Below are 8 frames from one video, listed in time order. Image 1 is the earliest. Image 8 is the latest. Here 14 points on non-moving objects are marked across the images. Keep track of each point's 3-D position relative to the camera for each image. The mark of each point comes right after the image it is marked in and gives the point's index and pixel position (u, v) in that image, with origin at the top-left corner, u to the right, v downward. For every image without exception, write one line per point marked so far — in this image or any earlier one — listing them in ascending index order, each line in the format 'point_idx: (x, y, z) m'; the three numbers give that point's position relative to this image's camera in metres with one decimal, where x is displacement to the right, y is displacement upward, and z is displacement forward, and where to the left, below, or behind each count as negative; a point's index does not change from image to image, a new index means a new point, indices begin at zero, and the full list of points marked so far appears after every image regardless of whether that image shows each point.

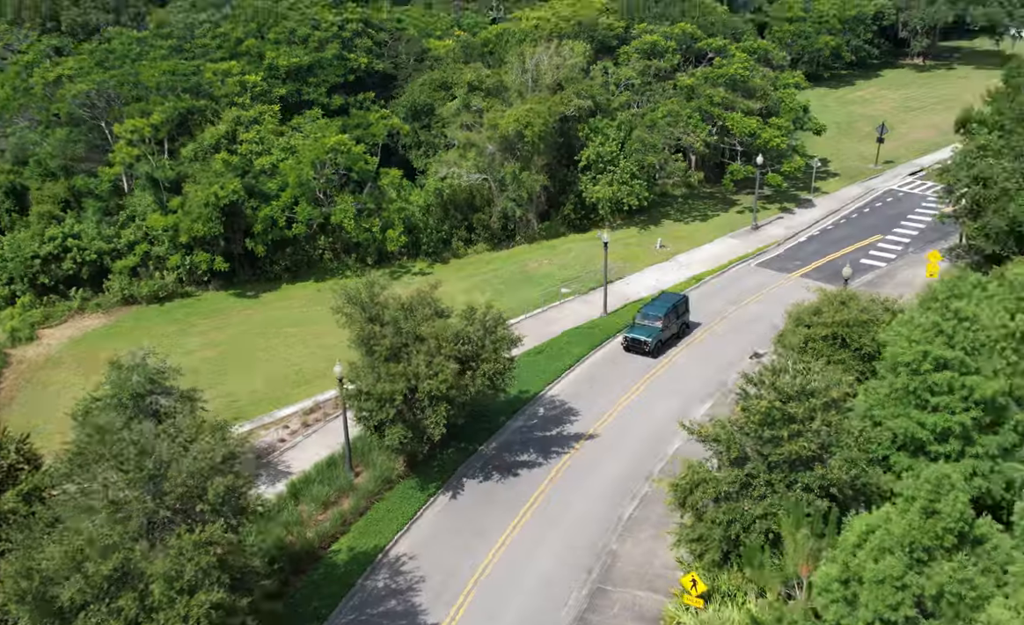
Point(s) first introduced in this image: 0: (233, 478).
0: (-4.8, -2.8, +13.8) m
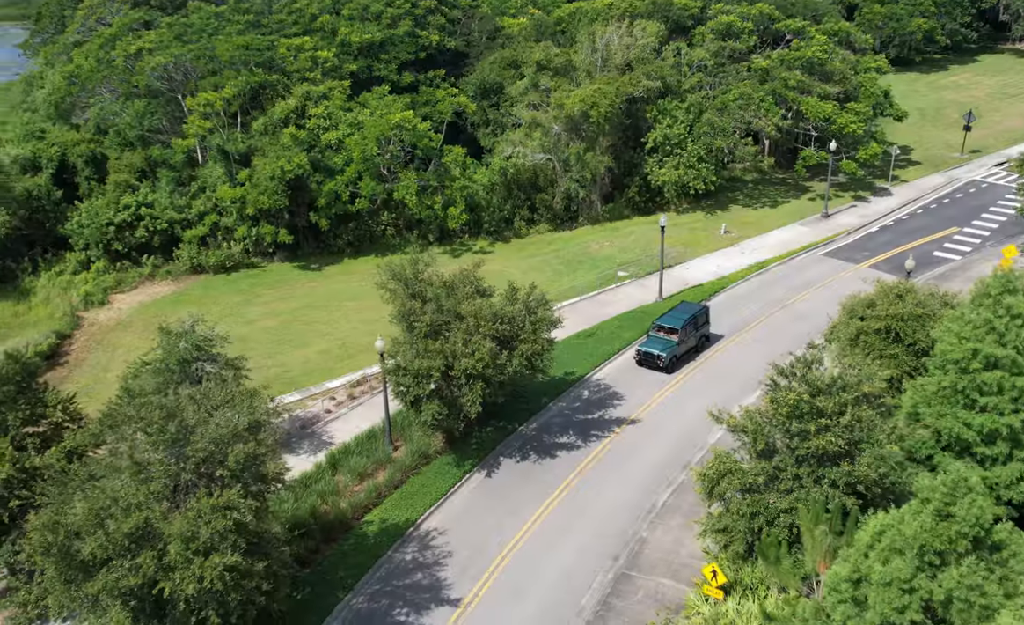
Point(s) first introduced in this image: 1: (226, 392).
0: (-4.4, -2.3, +14.0) m
1: (-5.5, -1.6, +16.4) m
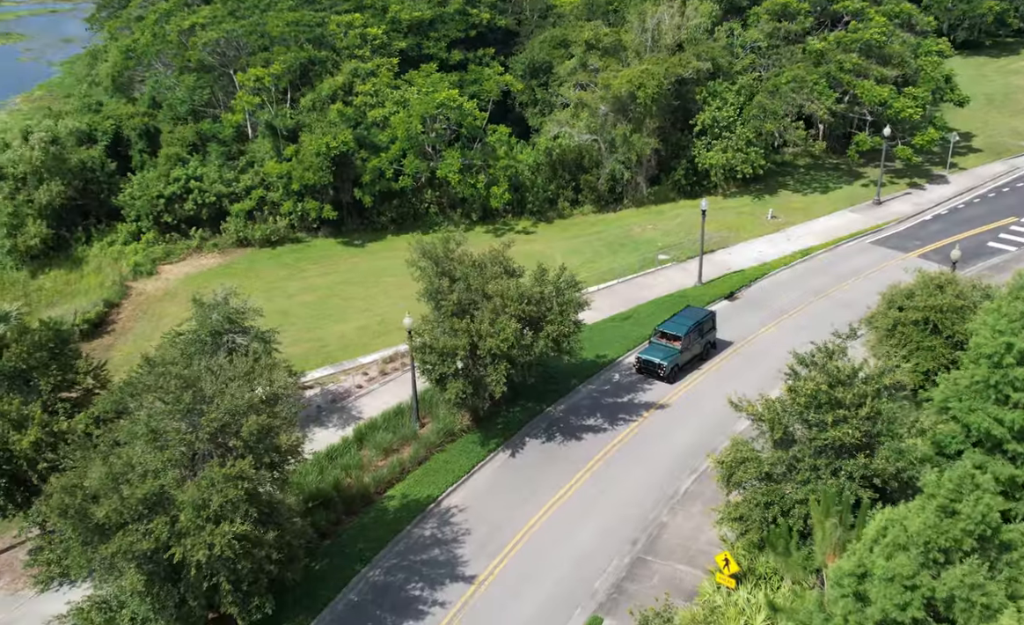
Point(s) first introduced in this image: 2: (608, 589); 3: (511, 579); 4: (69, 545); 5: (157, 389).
0: (-4.2, -1.8, +14.2) m
1: (-5.2, -1.0, +16.6) m
2: (+2.0, -5.9, +17.8) m
3: (-0.1, -5.9, +18.3) m
4: (-7.0, -3.7, +13.1) m
5: (-6.1, -1.3, +14.2) m
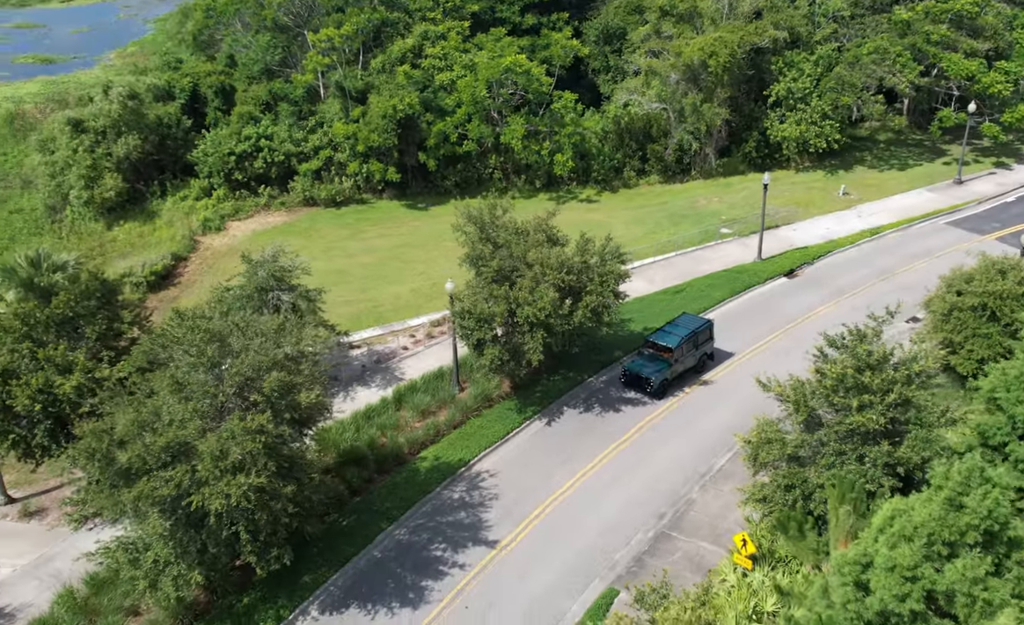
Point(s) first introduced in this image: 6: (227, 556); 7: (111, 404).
0: (-3.8, -1.1, +14.4) m
1: (-4.6, -0.2, +16.8) m
2: (+2.4, -5.3, +17.8) m
3: (+0.4, -5.2, +18.4) m
4: (-6.8, -2.9, +13.6) m
5: (-5.7, -0.5, +14.5) m
6: (-4.7, -4.1, +14.1) m
7: (-7.0, -1.6, +14.6) m
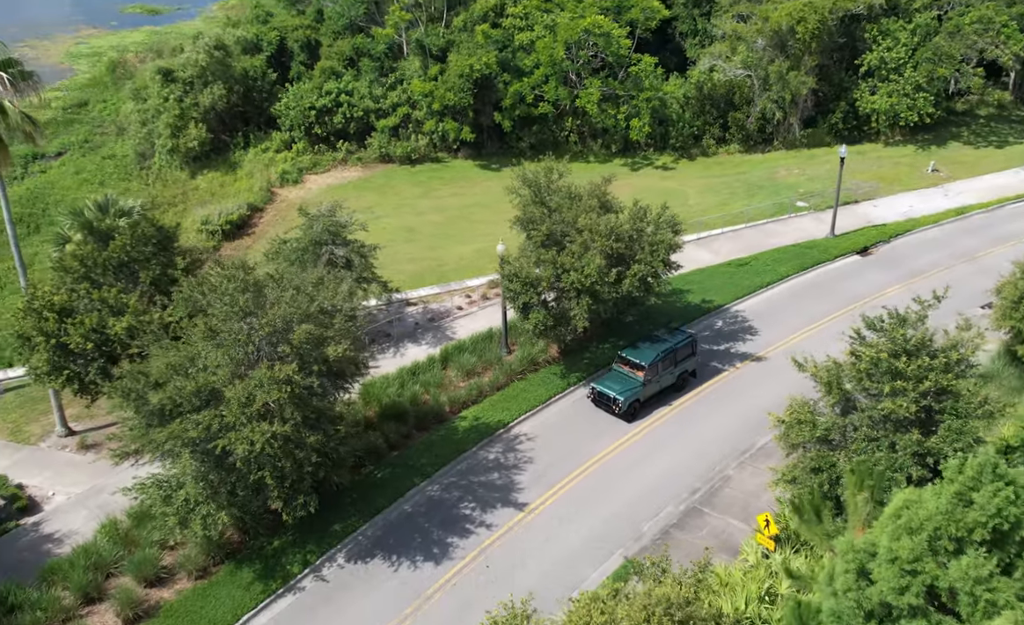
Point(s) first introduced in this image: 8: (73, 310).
0: (-3.3, -0.3, +14.7) m
1: (-3.9, +0.8, +17.1) m
2: (+3.0, -4.7, +17.7) m
3: (+1.0, -4.4, +18.4) m
4: (-6.4, -1.9, +14.2) m
5: (-5.1, +0.4, +14.9) m
6: (-4.4, -3.2, +14.5) m
7: (-6.4, -0.6, +15.1) m
8: (-9.9, +0.1, +18.9) m
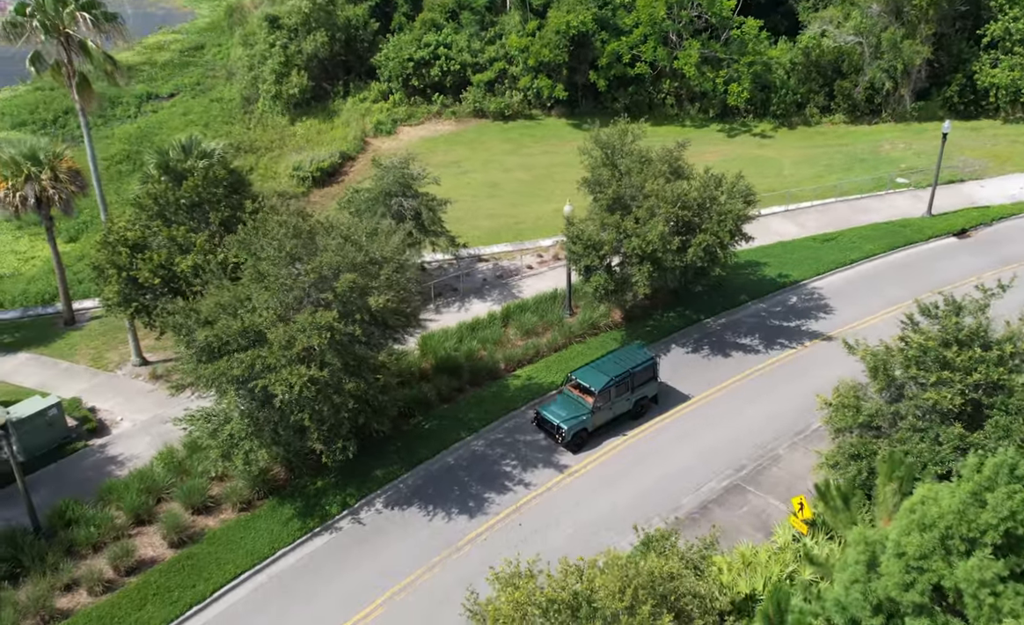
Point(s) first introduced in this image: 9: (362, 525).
0: (-2.6, +0.6, +14.9) m
1: (-2.8, +1.8, +17.3) m
2: (+3.8, -4.1, +17.5) m
3: (+1.9, -3.7, +18.4) m
4: (-5.8, -0.9, +14.8) m
5: (-4.3, +1.4, +15.2) m
6: (-3.8, -2.3, +15.0) m
7: (-5.6, +0.5, +15.6) m
8: (-8.6, +1.6, +19.7) m
9: (-3.0, -4.2, +16.6) m
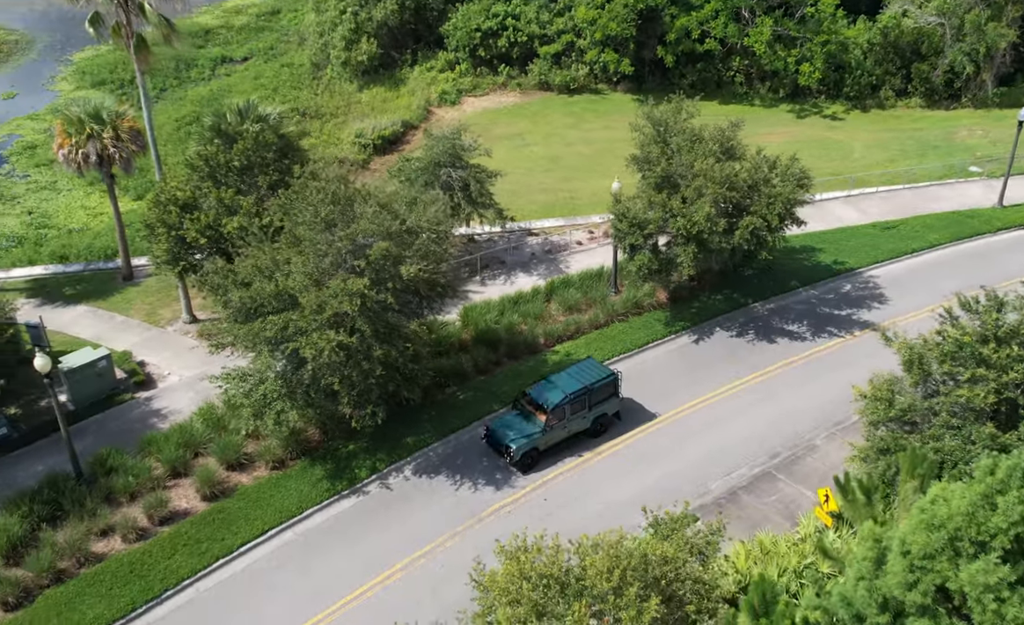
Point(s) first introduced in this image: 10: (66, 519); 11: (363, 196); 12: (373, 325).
0: (-1.9, +1.2, +15.0) m
1: (-1.9, +2.4, +17.4) m
2: (+4.3, -3.7, +17.3) m
3: (+2.6, -3.2, +18.4) m
4: (-5.2, -0.2, +15.2) m
5: (-3.6, +2.0, +15.4) m
6: (-3.3, -1.7, +15.3) m
7: (-5.0, +1.2, +15.9) m
8: (-7.6, +2.6, +20.2) m
9: (-2.5, -3.6, +16.9) m
10: (-8.3, -3.9, +15.7) m
11: (-2.8, +2.2, +16.0) m
12: (-2.3, -0.2, +14.6) m
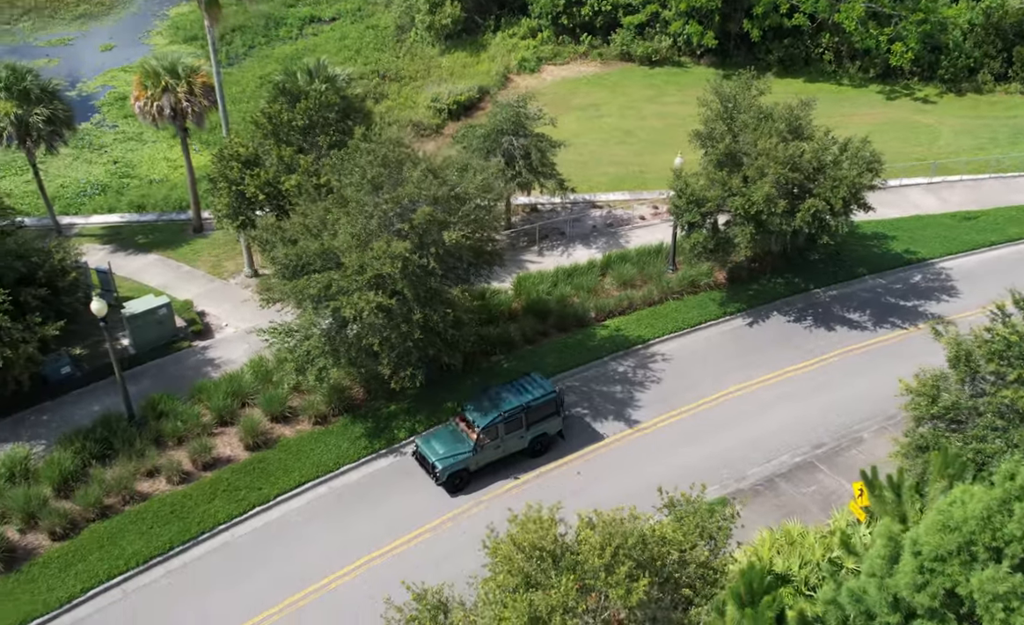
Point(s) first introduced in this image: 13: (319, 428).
0: (-1.1, +1.8, +15.1) m
1: (-0.9, +3.1, +17.4) m
2: (+5.0, -3.4, +17.1) m
3: (+3.4, -2.7, +18.2) m
4: (-4.4, +0.7, +15.6) m
5: (-2.7, +2.8, +15.6) m
6: (-2.6, -1.0, +15.6) m
7: (-4.0, +2.0, +16.2) m
8: (-6.3, +3.7, +20.6) m
9: (-1.7, -2.8, +17.2) m
10: (-7.7, -2.8, +16.5) m
11: (-1.8, +2.9, +16.1) m
12: (-1.6, +0.4, +14.8) m
13: (-4.0, -2.4, +17.5) m
